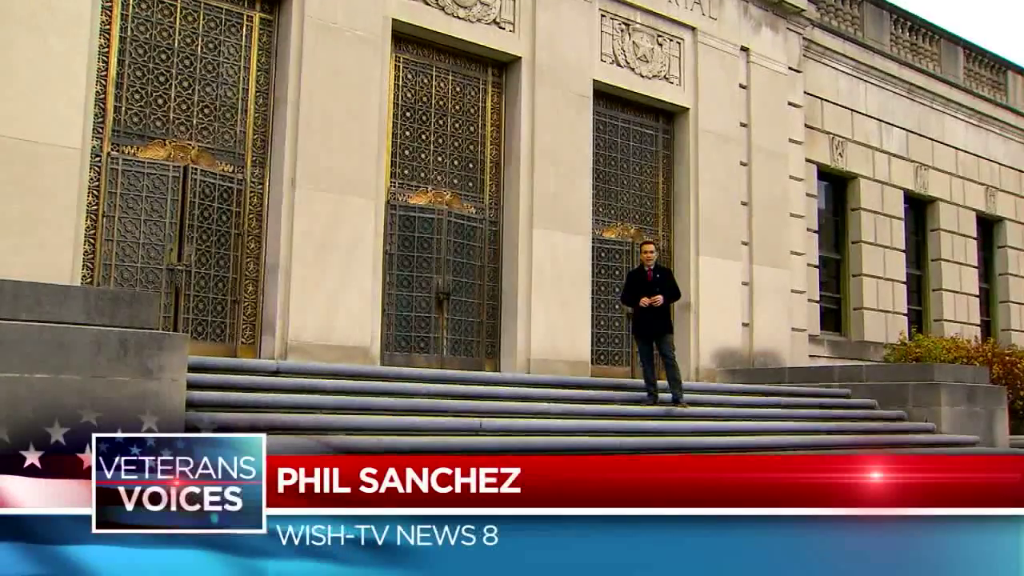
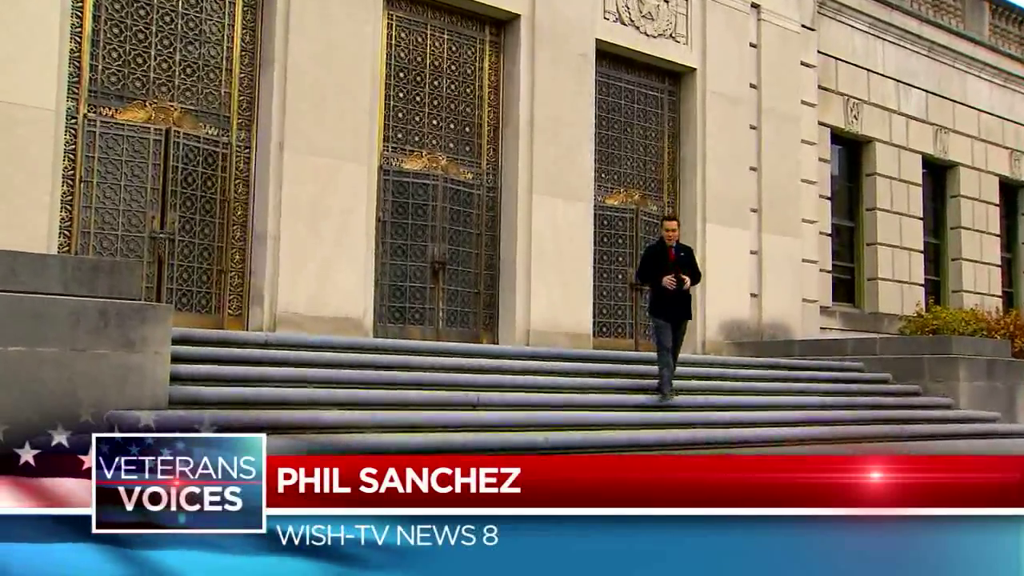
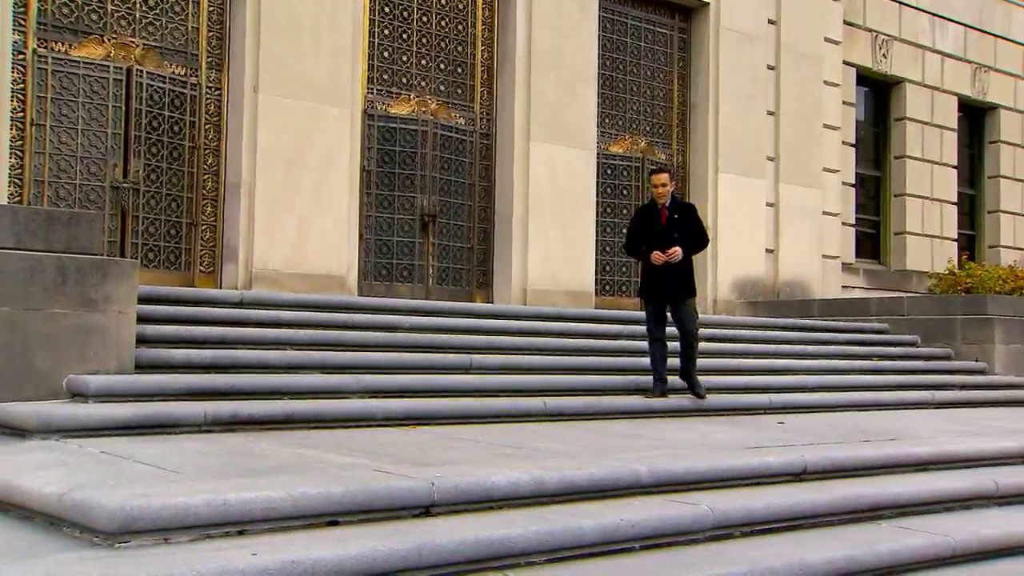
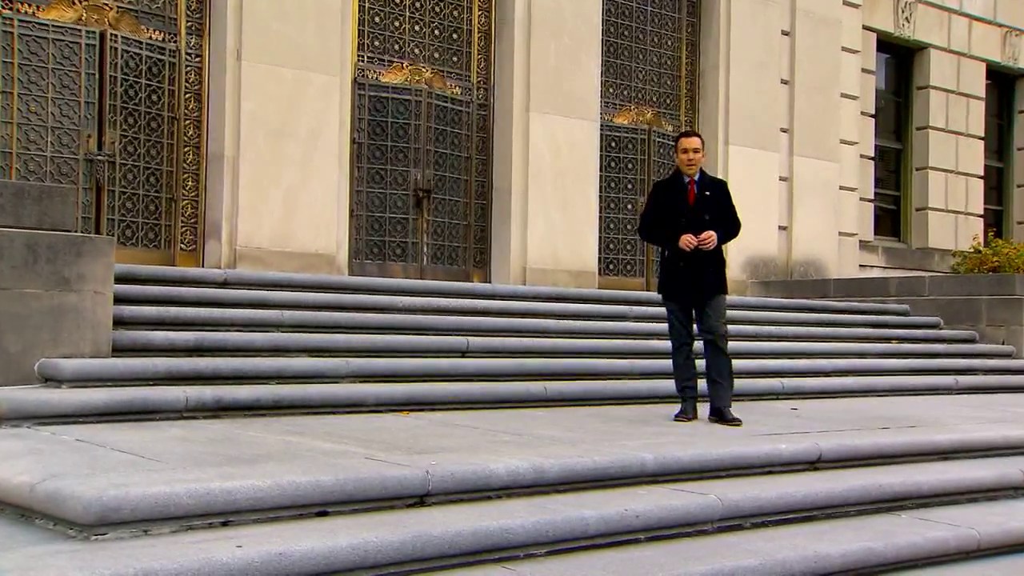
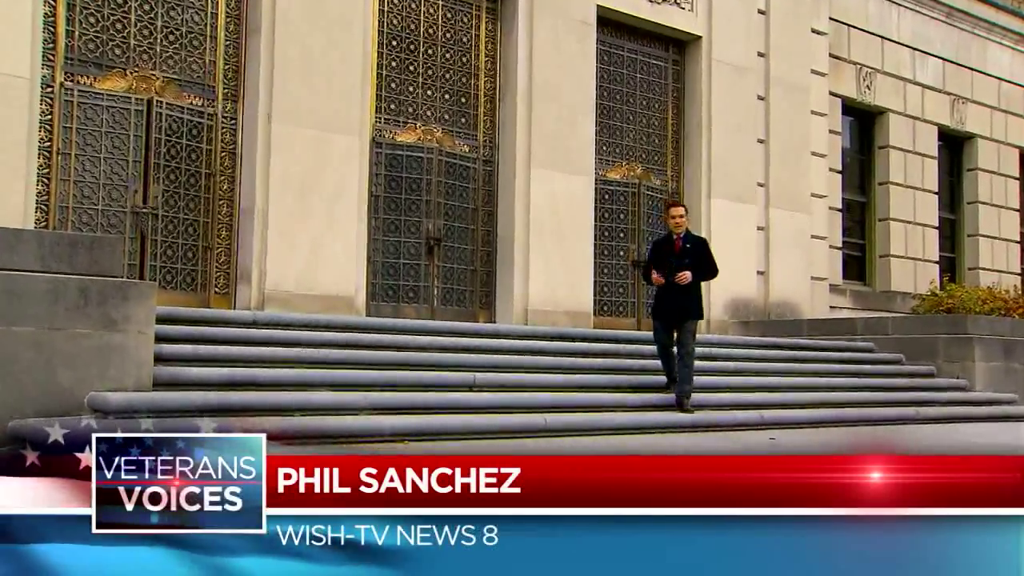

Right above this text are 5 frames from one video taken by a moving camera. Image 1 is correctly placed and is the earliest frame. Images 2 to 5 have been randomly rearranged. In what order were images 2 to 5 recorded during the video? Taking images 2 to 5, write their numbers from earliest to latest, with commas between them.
2, 5, 3, 4
